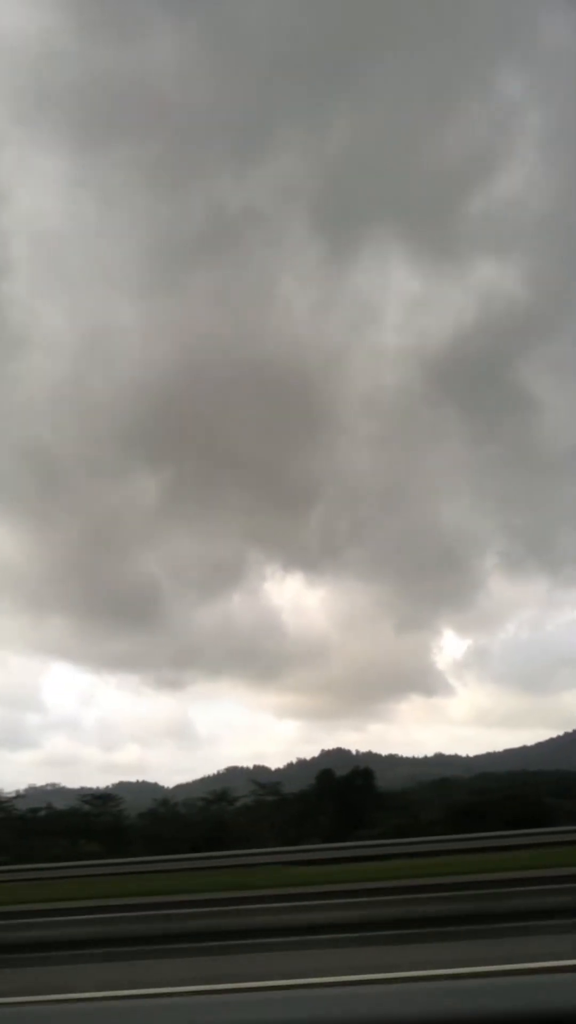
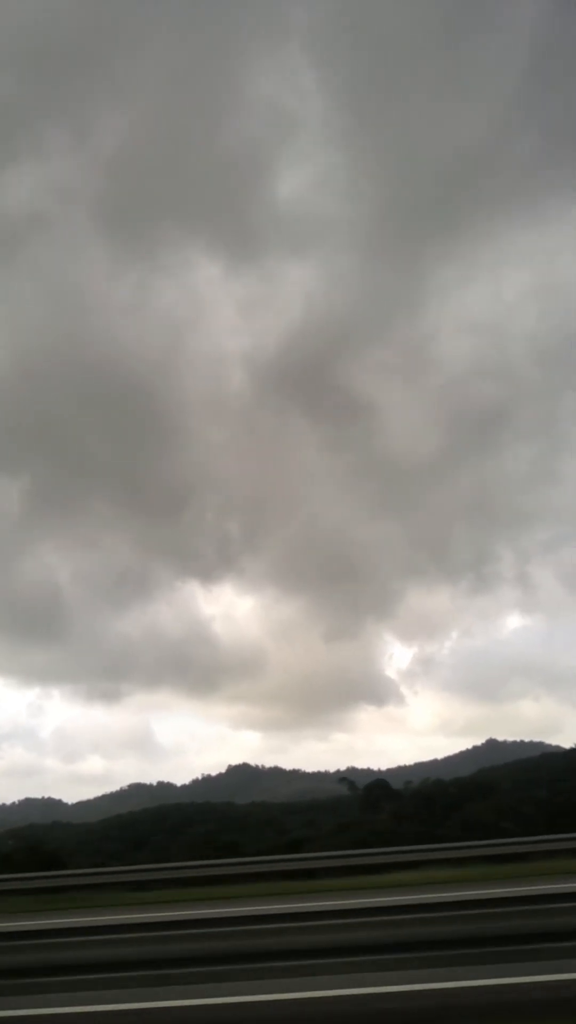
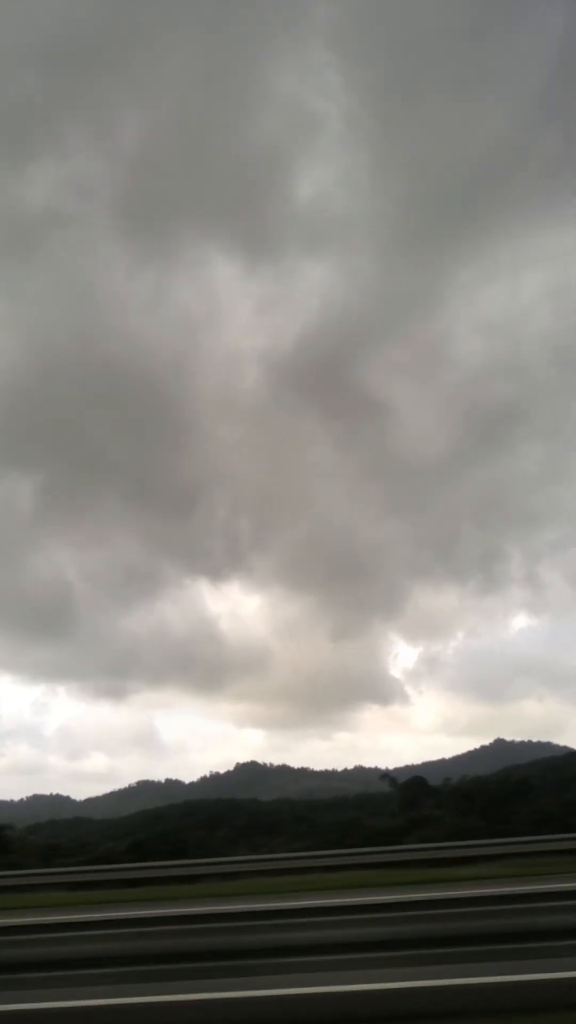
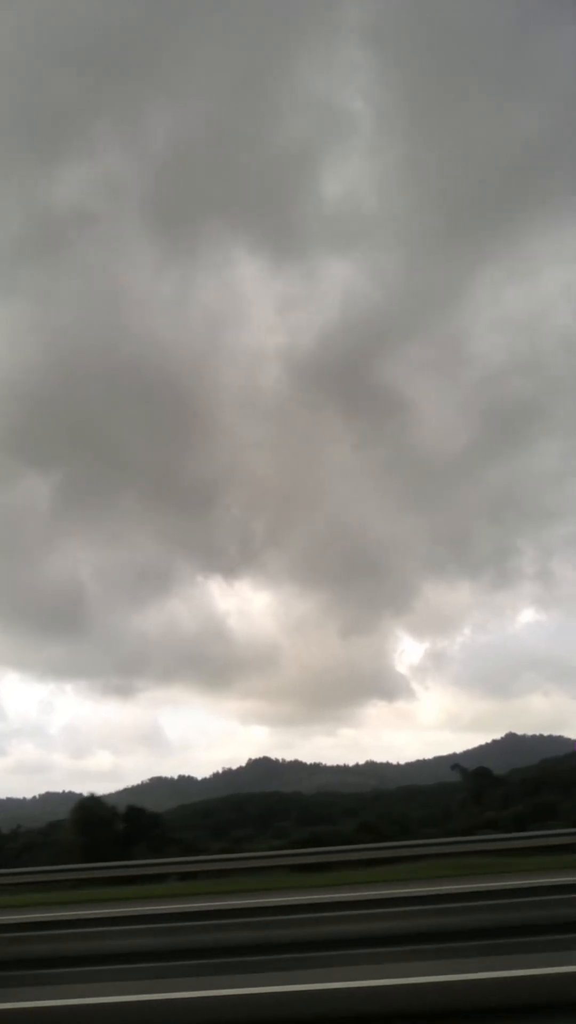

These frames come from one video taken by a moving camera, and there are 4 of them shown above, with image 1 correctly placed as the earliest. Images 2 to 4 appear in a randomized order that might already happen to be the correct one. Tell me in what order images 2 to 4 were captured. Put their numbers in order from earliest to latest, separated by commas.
4, 3, 2
